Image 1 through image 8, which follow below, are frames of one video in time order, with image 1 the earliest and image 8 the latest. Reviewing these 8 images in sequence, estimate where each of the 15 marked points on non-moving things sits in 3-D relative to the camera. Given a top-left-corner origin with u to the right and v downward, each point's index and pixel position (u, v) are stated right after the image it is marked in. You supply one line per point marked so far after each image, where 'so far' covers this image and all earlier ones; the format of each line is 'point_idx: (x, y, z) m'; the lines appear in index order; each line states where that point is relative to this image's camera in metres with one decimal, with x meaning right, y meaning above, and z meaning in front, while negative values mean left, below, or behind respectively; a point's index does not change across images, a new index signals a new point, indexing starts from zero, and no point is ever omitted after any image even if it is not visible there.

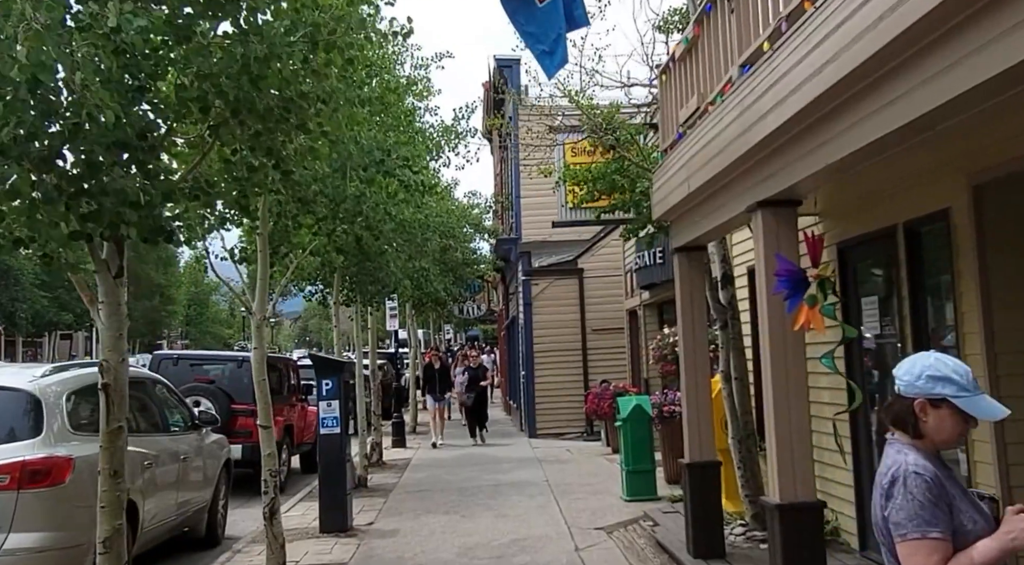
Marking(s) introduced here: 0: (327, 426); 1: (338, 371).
0: (-1.9, -1.5, +10.1) m
1: (-1.8, -0.9, +10.2) m
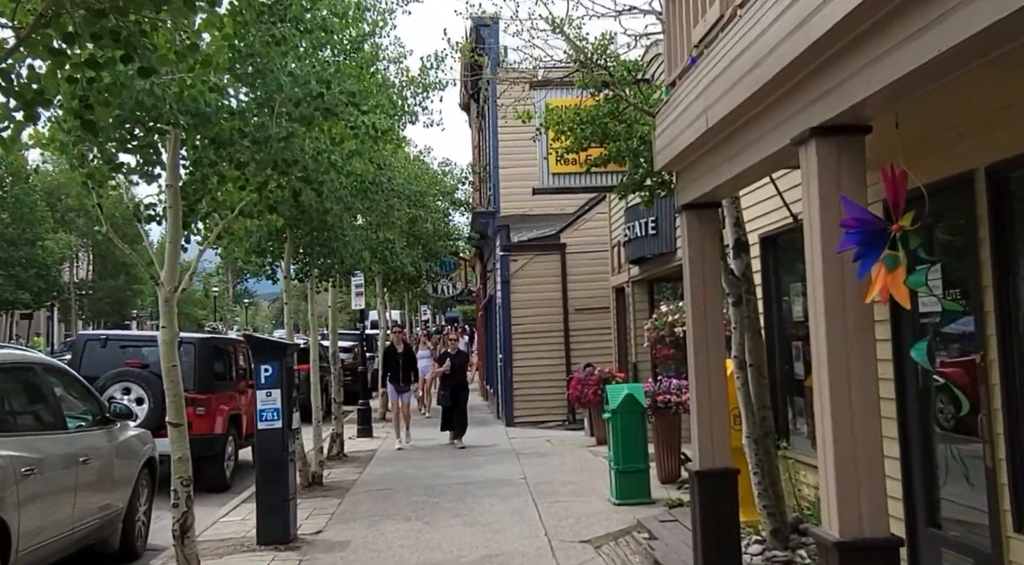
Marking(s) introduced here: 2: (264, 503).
0: (-2.2, -1.2, +8.6) m
1: (-2.1, -0.6, +8.7) m
2: (-2.2, -1.9, +8.5) m
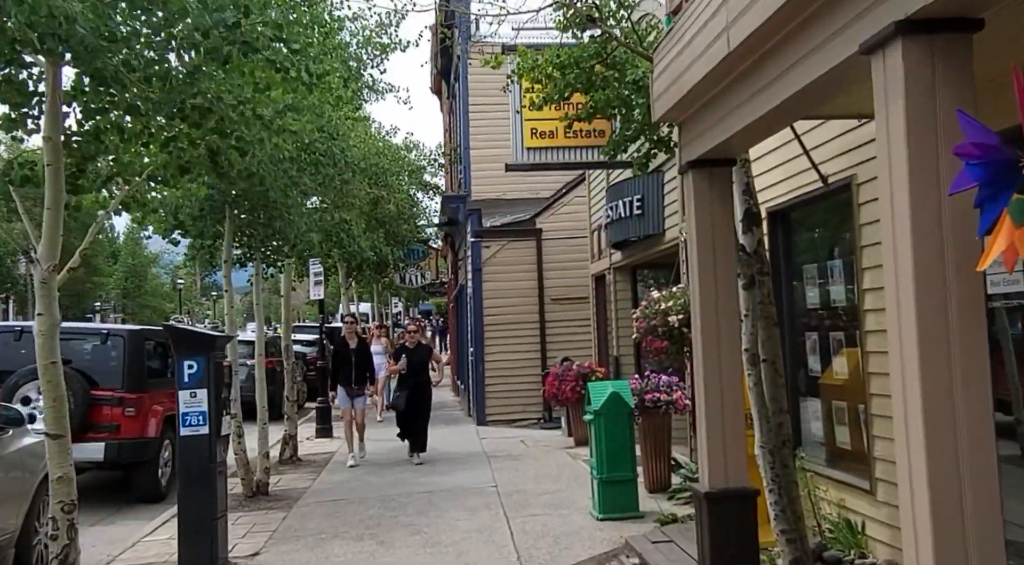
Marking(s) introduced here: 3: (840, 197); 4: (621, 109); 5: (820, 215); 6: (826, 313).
0: (-2.4, -1.1, +7.3) m
1: (-2.3, -0.5, +7.4) m
2: (-2.4, -1.8, +7.3) m
3: (+2.1, +0.6, +6.3) m
4: (+0.7, +1.2, +6.5) m
5: (+2.1, +0.5, +6.7) m
6: (+2.2, -0.2, +6.7) m
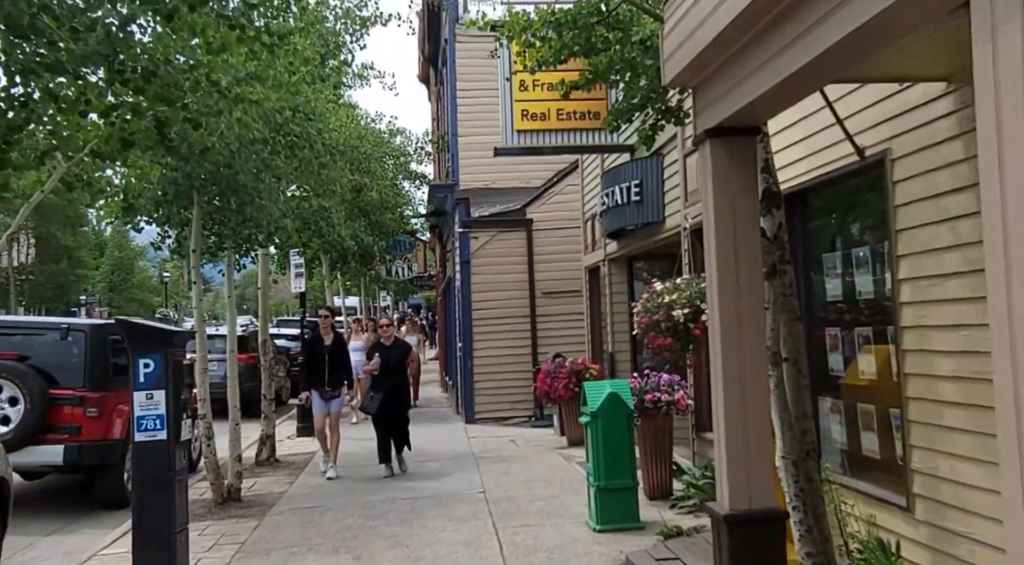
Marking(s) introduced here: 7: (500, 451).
0: (-2.5, -1.0, +6.6) m
1: (-2.4, -0.4, +6.7) m
2: (-2.5, -1.7, +6.6) m
3: (+2.1, +0.6, +5.7) m
4: (+0.7, +1.3, +5.8) m
5: (+2.1, +0.5, +6.0) m
6: (+2.1, -0.1, +6.1) m
7: (-0.2, -2.2, +12.5) m
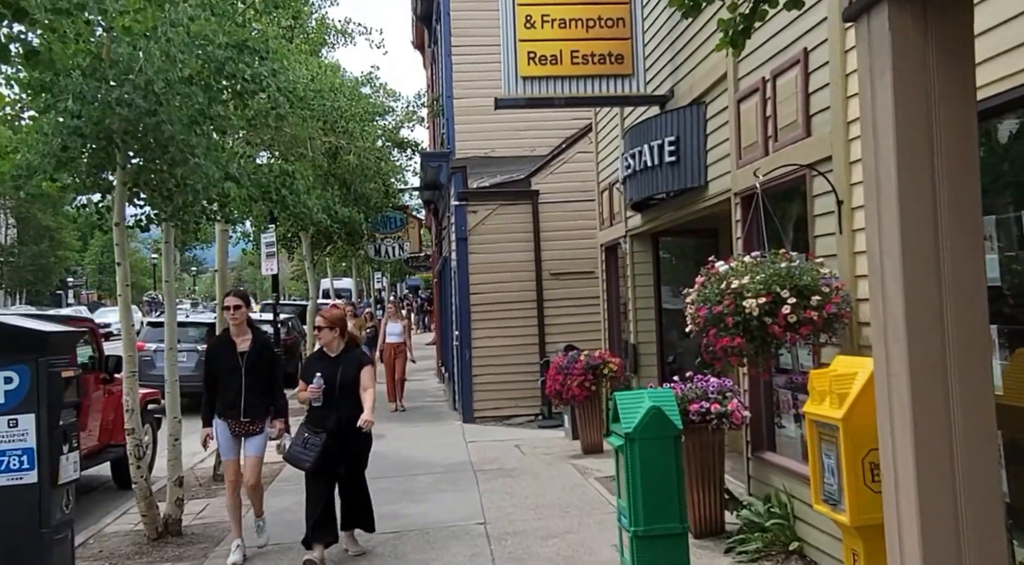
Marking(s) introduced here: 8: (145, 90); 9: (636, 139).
0: (-2.5, -0.9, +4.7) m
1: (-2.3, -0.3, +4.8) m
2: (-2.4, -1.6, +4.7) m
3: (+2.1, +0.7, +3.7) m
4: (+0.7, +1.3, +3.9) m
5: (+2.1, +0.6, +4.1) m
6: (+2.2, 0.0, +4.2) m
7: (-0.1, -2.0, +10.7) m
8: (-2.6, +1.4, +6.9) m
9: (+1.2, +1.3, +9.0) m
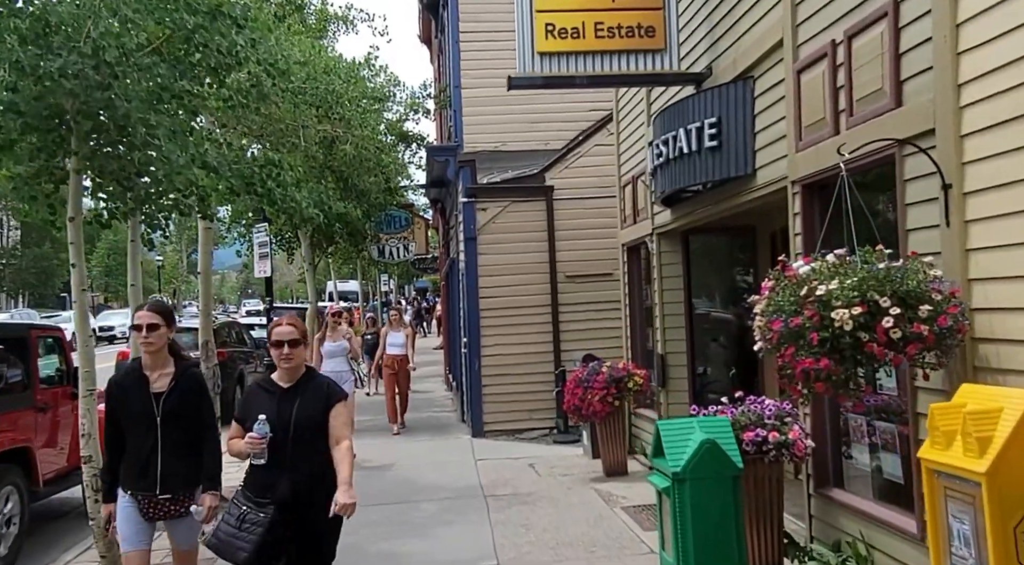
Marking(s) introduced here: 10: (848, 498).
0: (-2.4, -0.9, +3.7) m
1: (-2.3, -0.4, +3.7) m
2: (-2.4, -1.7, +3.6) m
3: (+2.2, +0.7, +2.6) m
4: (+0.8, +1.3, +2.8) m
5: (+2.2, +0.6, +3.0) m
6: (+2.2, -0.1, +3.1) m
7: (0.0, -2.0, +9.6) m
8: (-2.5, +1.3, +5.8) m
9: (+1.3, +1.3, +7.9) m
10: (+1.9, -1.2, +5.6) m
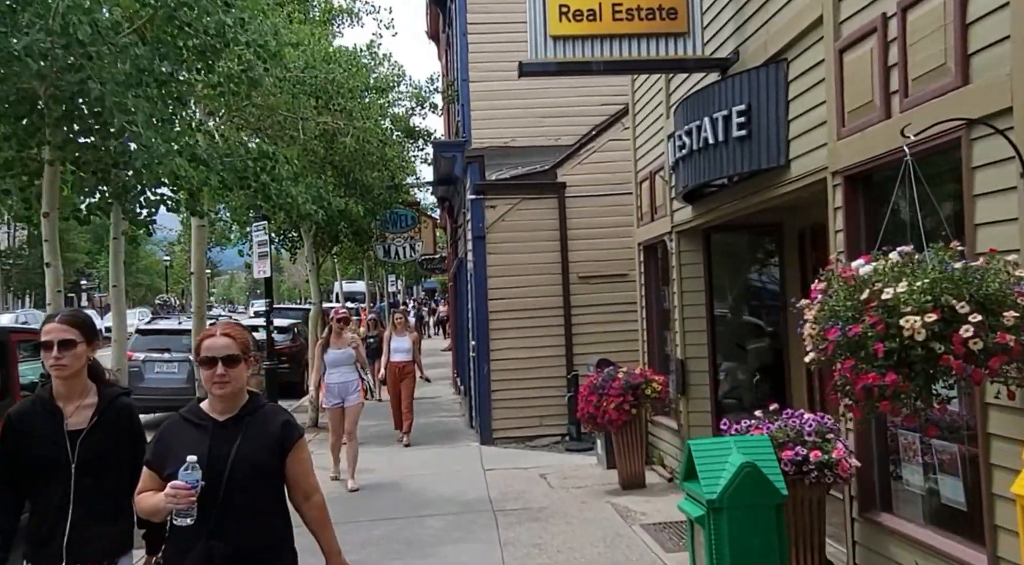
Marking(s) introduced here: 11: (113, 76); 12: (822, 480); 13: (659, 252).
0: (-2.3, -0.9, +3.1) m
1: (-2.2, -0.4, +3.2) m
2: (-2.3, -1.7, +3.1) m
3: (+2.2, +0.7, +2.1) m
4: (+0.8, +1.3, +2.3) m
5: (+2.2, +0.6, +2.4) m
6: (+2.3, -0.1, +2.5) m
7: (+0.1, -2.0, +9.0) m
8: (-2.4, +1.3, +5.3) m
9: (+1.4, +1.3, +7.3) m
10: (+2.0, -1.3, +5.0) m
11: (-2.2, +1.1, +5.4) m
12: (+1.6, -1.0, +5.0) m
13: (+1.6, +0.3, +10.3) m
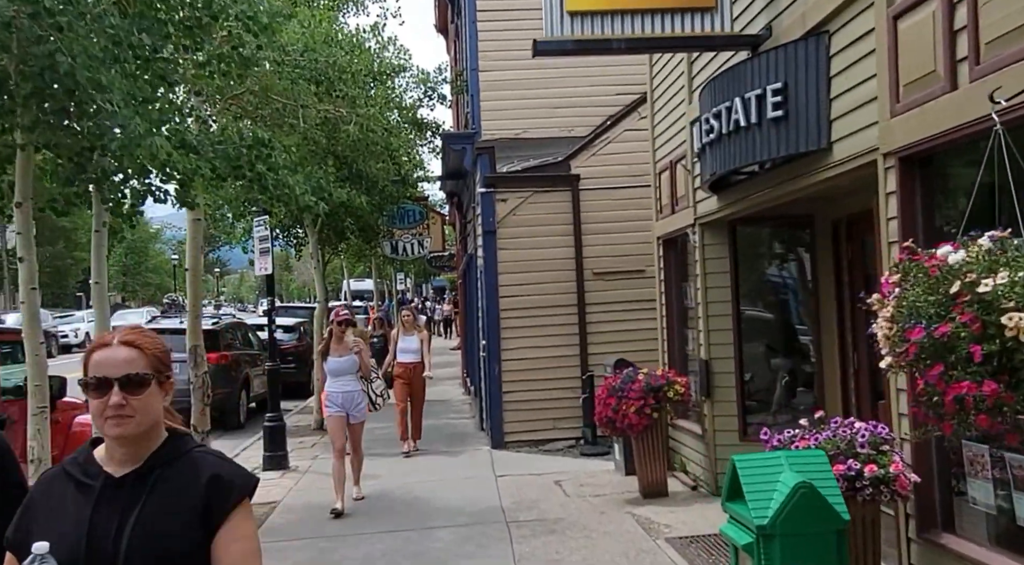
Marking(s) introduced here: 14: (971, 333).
0: (-2.2, -0.9, +2.6) m
1: (-2.1, -0.4, +2.7) m
2: (-2.2, -1.6, +2.6) m
3: (+2.3, +0.7, +1.5) m
4: (+0.9, +1.3, +1.7) m
5: (+2.3, +0.6, +1.9) m
6: (+2.3, 0.0, +1.9) m
7: (+0.3, -2.0, +8.5) m
8: (-2.4, +1.4, +4.8) m
9: (+1.5, +1.3, +6.8) m
10: (+2.1, -1.2, +4.5) m
11: (-2.1, +1.2, +4.9) m
12: (+1.7, -1.0, +4.5) m
13: (+1.7, +0.4, +9.7) m
14: (+1.3, -0.1, +2.9) m
